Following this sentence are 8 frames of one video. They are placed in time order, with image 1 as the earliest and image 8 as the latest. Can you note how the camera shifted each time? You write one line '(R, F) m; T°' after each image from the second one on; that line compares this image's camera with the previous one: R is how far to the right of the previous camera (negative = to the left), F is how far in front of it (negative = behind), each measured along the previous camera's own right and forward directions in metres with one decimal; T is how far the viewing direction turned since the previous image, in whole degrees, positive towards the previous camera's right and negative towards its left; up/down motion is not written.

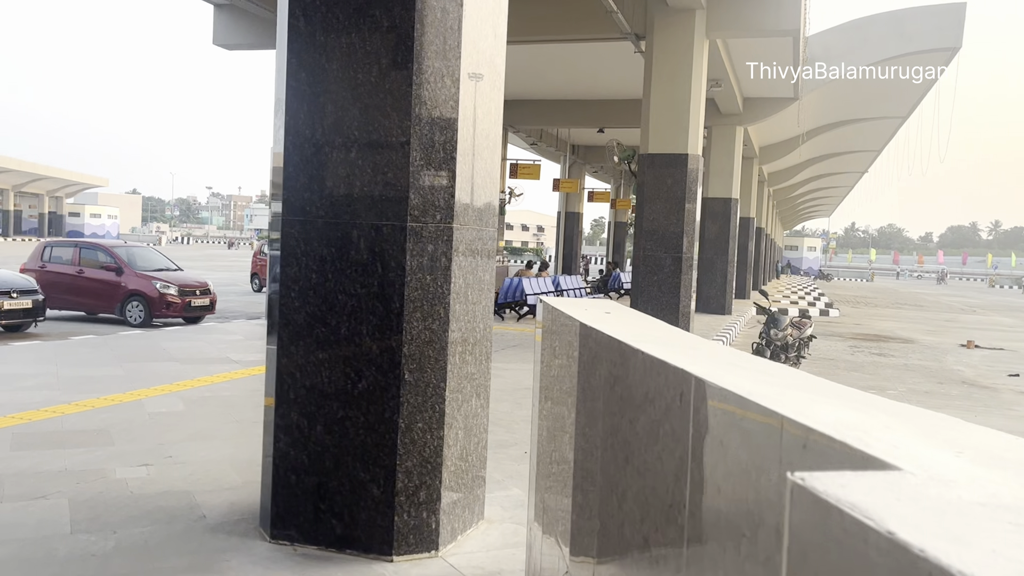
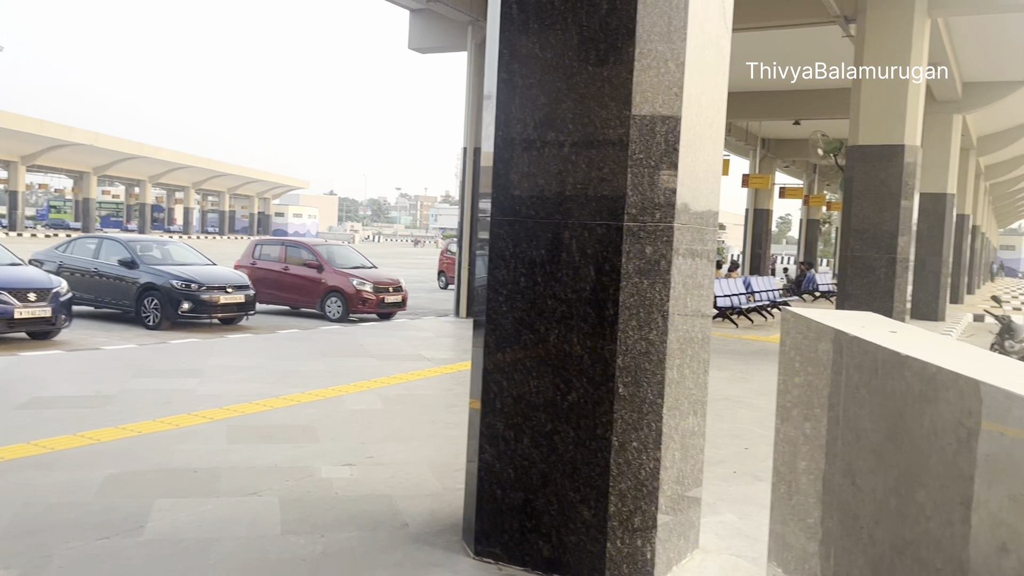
(-0.2, +0.3) m; -12°
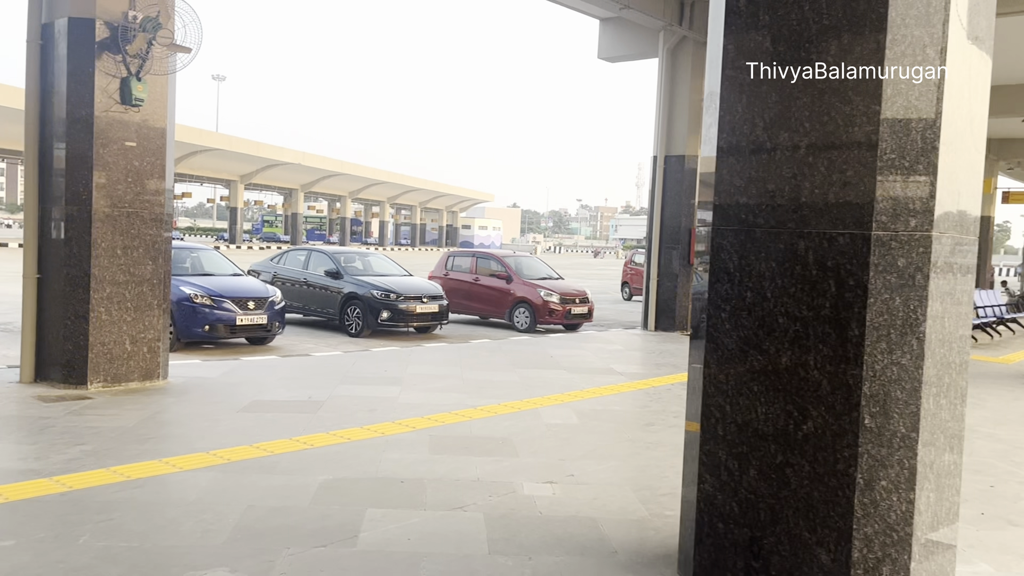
(-0.2, +0.2) m; -12°
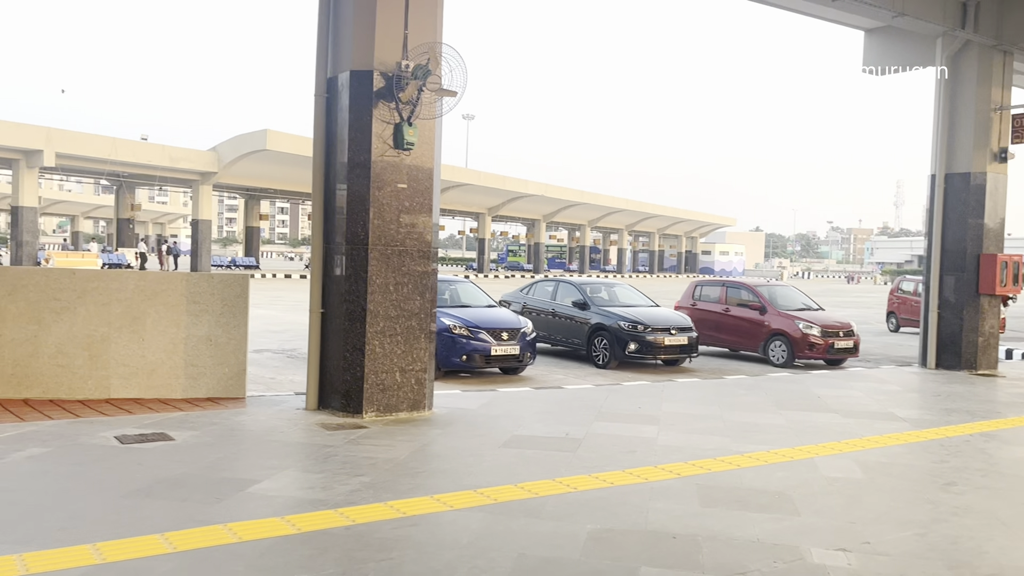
(-0.2, +0.2) m; -16°
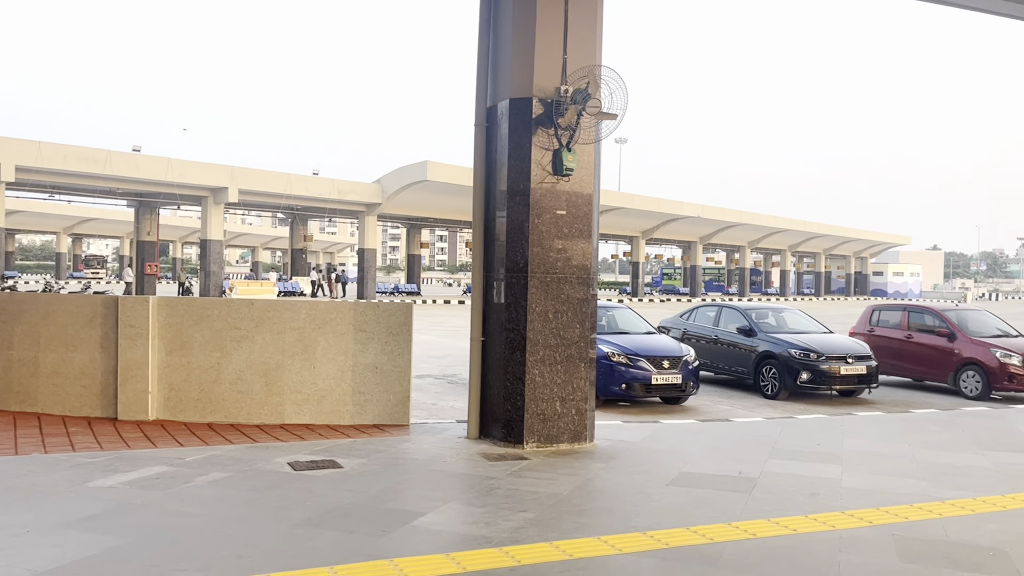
(-0.1, +0.2) m; -11°
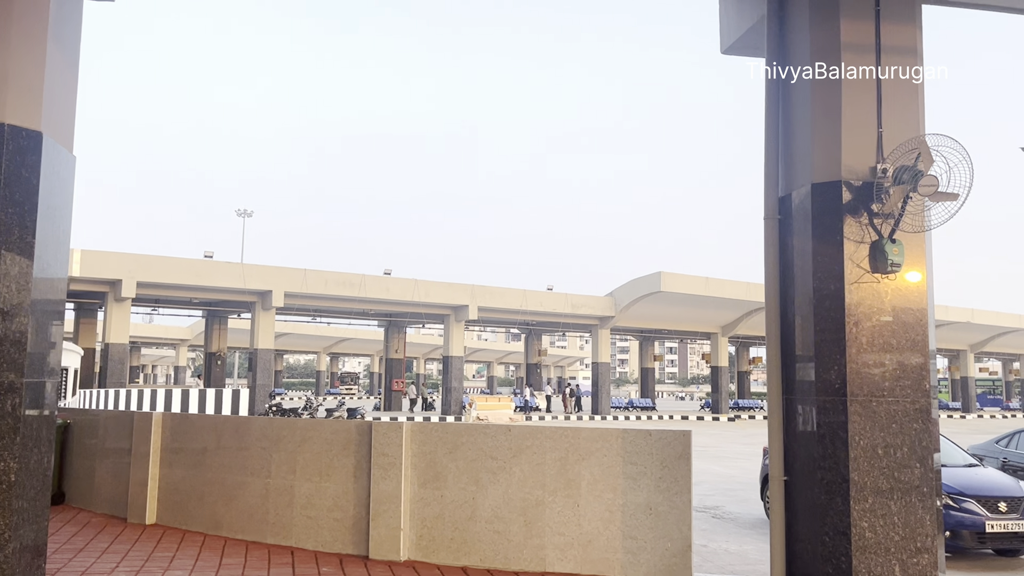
(-0.5, +1.0) m; -15°
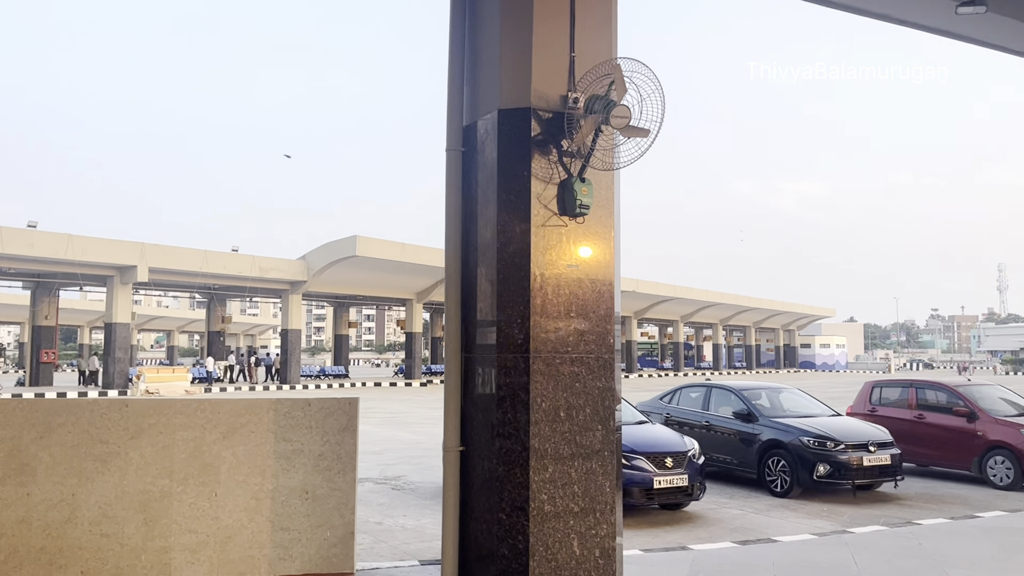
(+0.4, +1.1) m; +20°
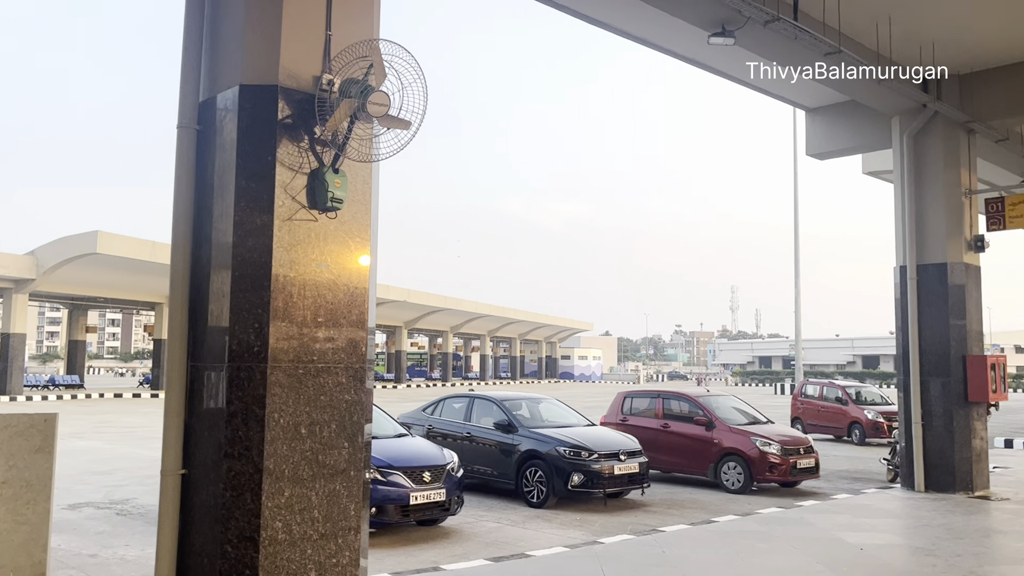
(+0.2, +0.4) m; +16°
